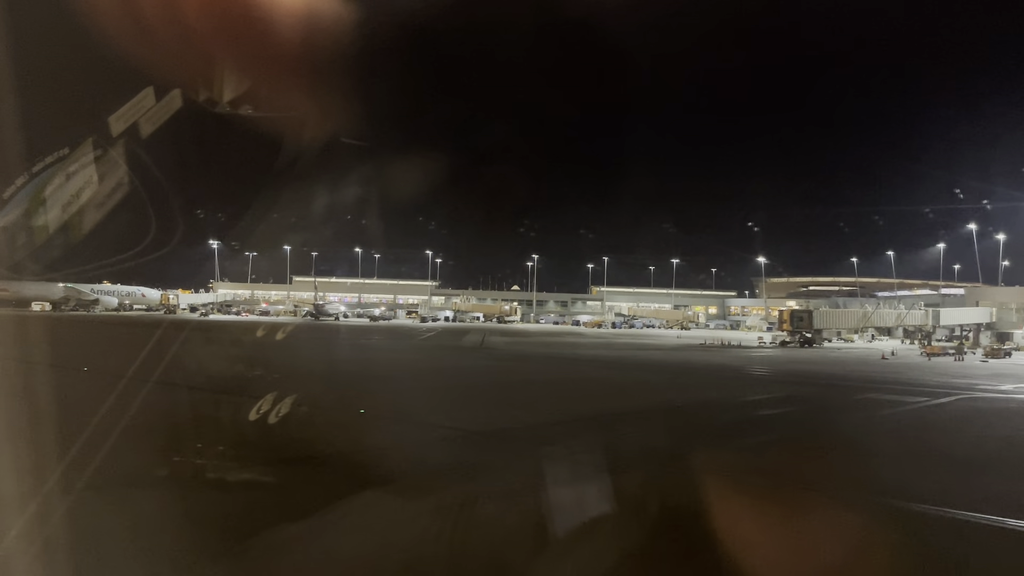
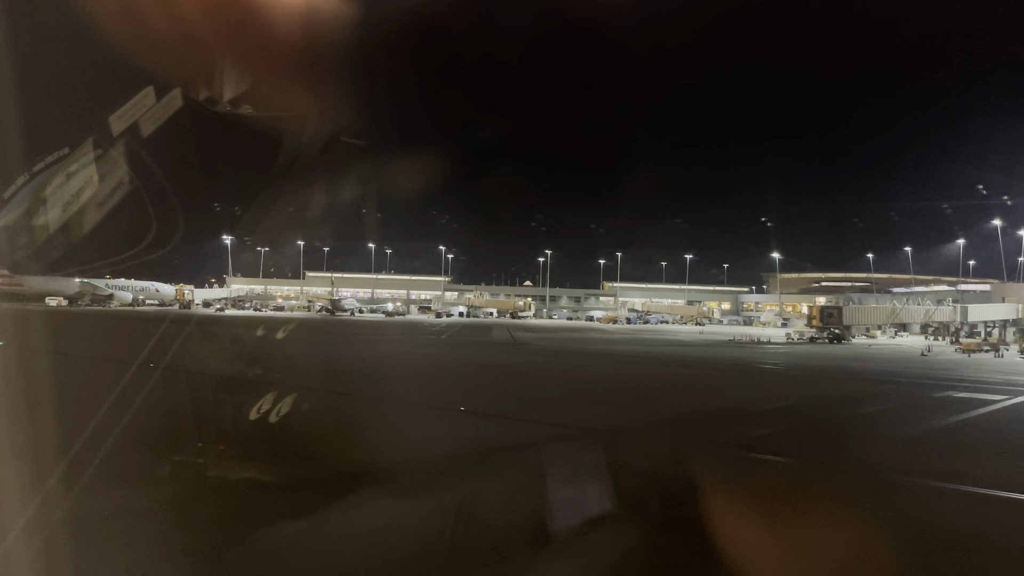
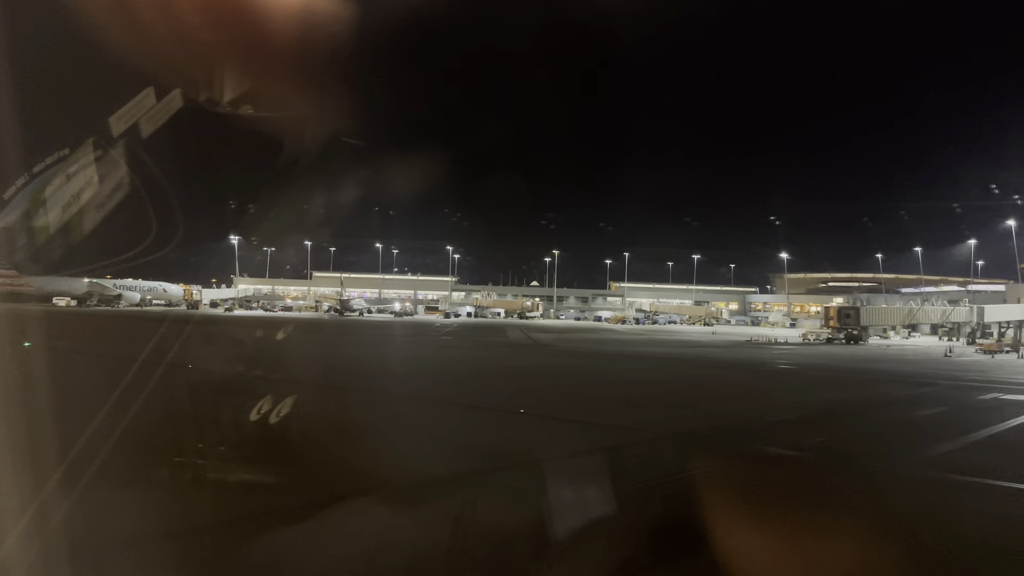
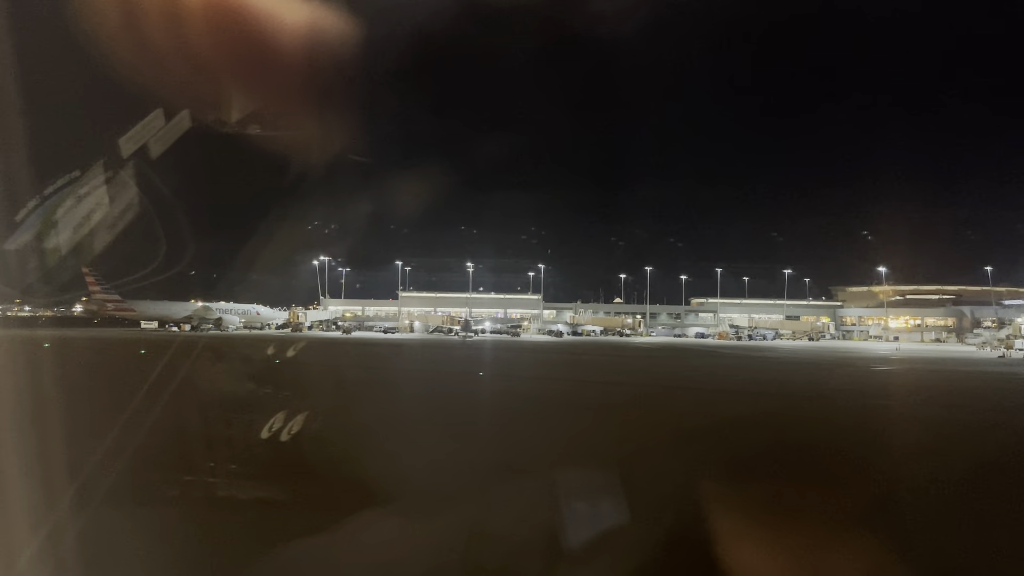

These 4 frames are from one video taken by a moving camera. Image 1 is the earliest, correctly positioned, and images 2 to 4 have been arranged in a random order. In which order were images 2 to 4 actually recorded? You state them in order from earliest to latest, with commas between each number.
2, 3, 4
